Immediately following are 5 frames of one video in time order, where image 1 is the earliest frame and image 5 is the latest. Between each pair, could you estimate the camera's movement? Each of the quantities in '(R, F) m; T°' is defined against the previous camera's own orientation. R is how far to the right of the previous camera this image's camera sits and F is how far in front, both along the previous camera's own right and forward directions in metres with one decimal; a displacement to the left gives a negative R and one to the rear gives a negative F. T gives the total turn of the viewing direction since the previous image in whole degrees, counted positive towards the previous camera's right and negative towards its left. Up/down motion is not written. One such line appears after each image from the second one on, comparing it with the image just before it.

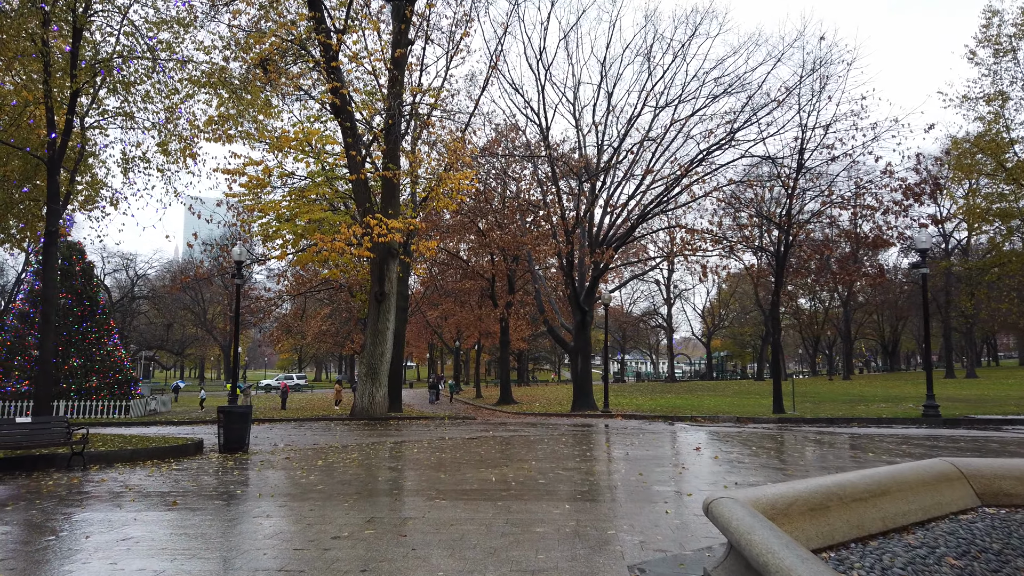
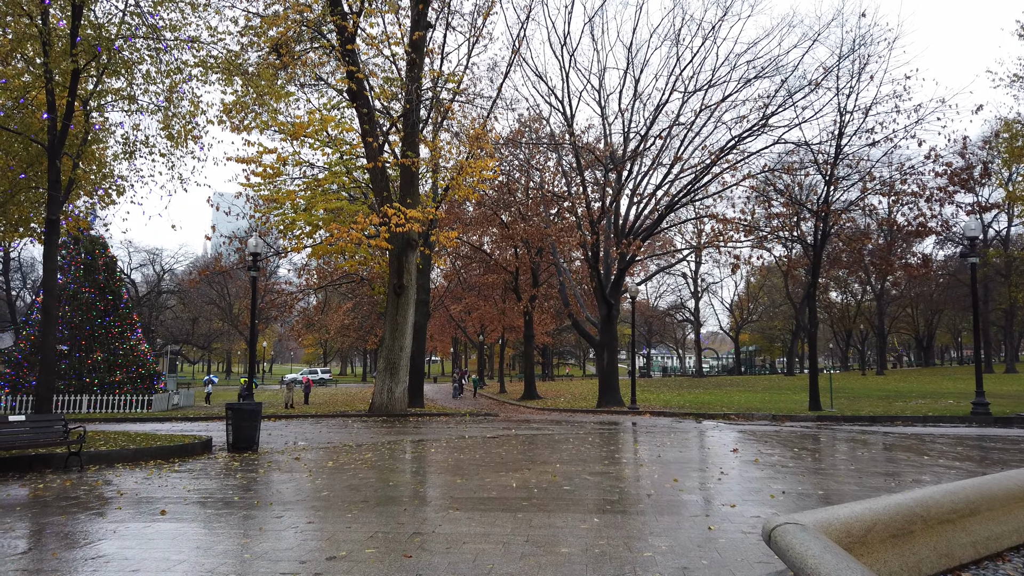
(0.0, +0.7) m; -2°
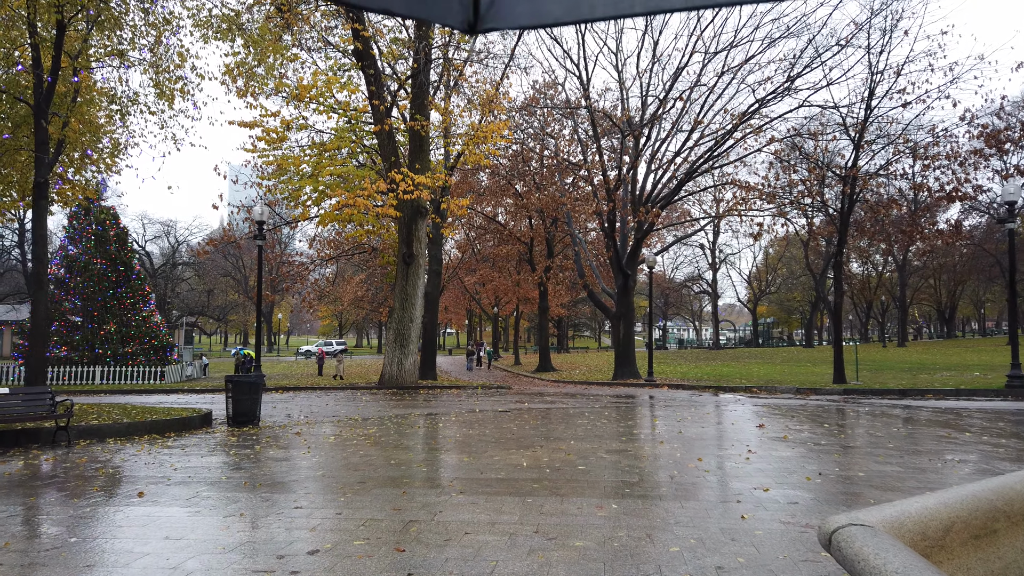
(+0.1, +0.6) m; -1°
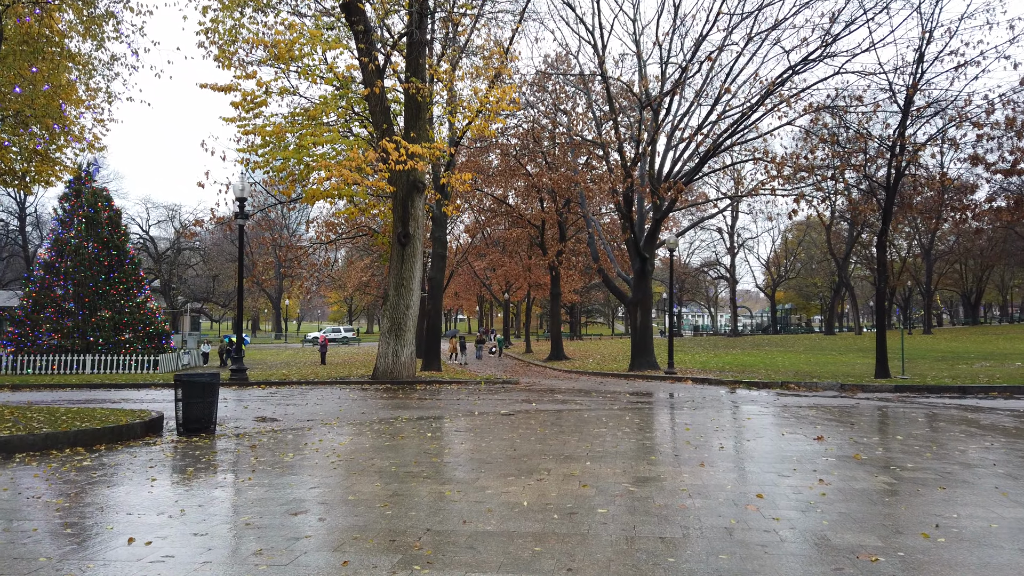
(+0.1, +1.7) m; -1°
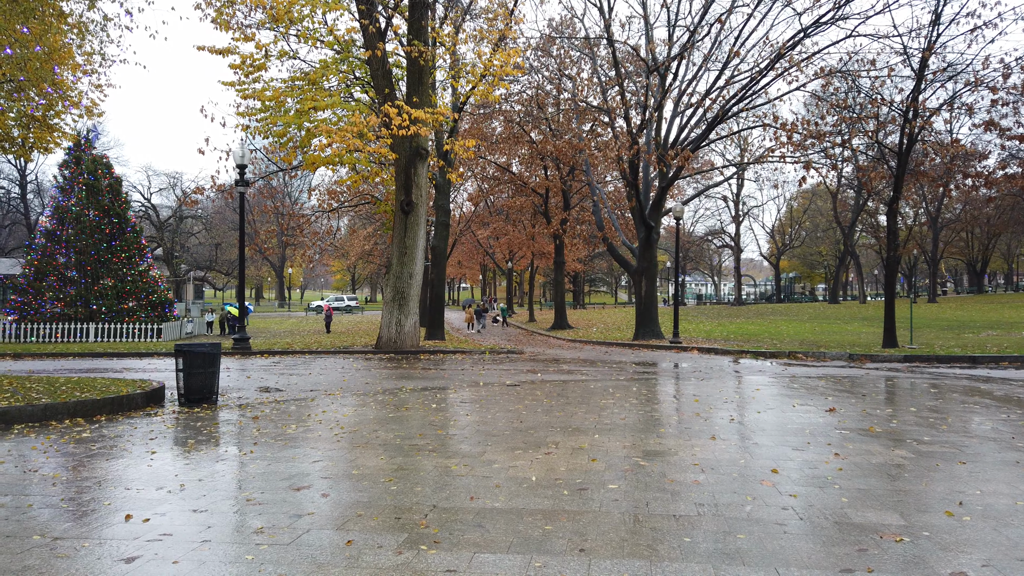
(0.0, +0.2) m; 0°
